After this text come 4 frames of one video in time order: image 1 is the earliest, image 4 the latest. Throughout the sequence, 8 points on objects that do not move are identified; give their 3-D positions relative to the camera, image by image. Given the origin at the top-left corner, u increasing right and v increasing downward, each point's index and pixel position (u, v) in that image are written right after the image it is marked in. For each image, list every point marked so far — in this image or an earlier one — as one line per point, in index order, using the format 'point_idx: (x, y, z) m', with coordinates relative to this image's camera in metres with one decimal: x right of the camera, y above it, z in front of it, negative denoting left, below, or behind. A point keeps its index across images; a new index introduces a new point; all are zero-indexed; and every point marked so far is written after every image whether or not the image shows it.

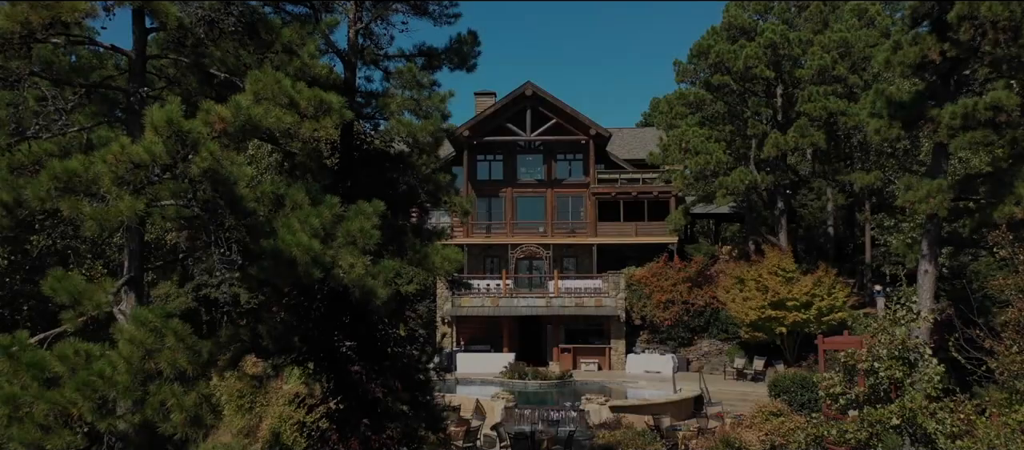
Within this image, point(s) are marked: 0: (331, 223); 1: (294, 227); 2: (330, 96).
0: (-1.7, 0.0, +7.1) m
1: (-2.0, 0.0, +6.8) m
2: (-1.8, +1.3, +7.6) m
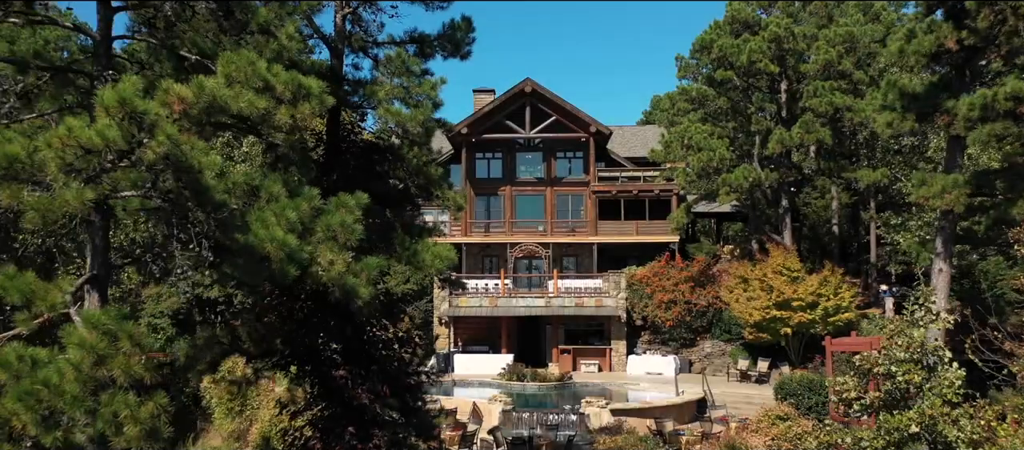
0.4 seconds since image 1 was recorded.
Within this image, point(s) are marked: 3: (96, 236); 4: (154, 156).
0: (-1.8, +0.1, +6.6) m
1: (-2.0, 0.0, +6.3) m
2: (-1.9, +1.3, +7.0) m
3: (-3.6, -0.1, +6.6) m
4: (-2.4, +0.5, +5.2) m
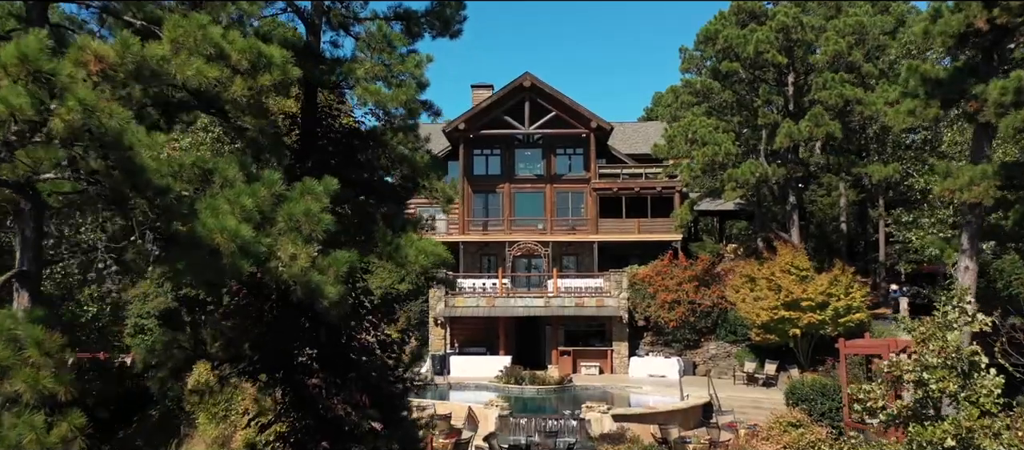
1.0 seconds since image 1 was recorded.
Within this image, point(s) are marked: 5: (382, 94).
0: (-1.8, +0.2, +5.7) m
1: (-2.1, +0.1, +5.4) m
2: (-1.9, +1.4, +6.2) m
3: (-3.7, 0.0, +5.7) m
4: (-2.5, +0.6, +4.3) m
5: (-1.4, +1.4, +8.0) m
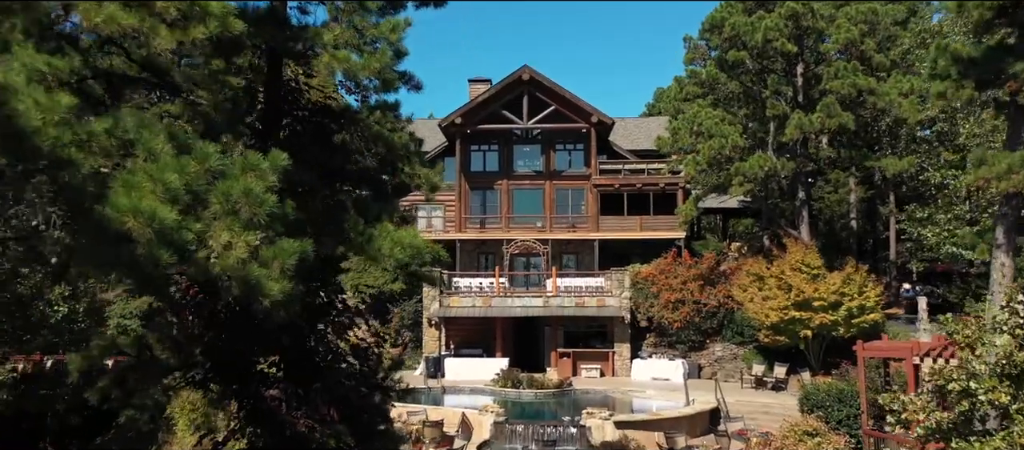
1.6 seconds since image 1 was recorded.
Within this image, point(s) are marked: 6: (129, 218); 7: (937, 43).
0: (-1.9, +0.3, +4.7) m
1: (-2.2, +0.2, +4.4) m
2: (-2.0, +1.5, +5.1) m
3: (-3.8, +0.1, +4.7) m
4: (-2.6, +0.7, +3.3) m
5: (-1.5, +1.5, +7.0) m
6: (-2.1, 0.0, +4.2) m
7: (+6.5, +2.8, +11.6) m
